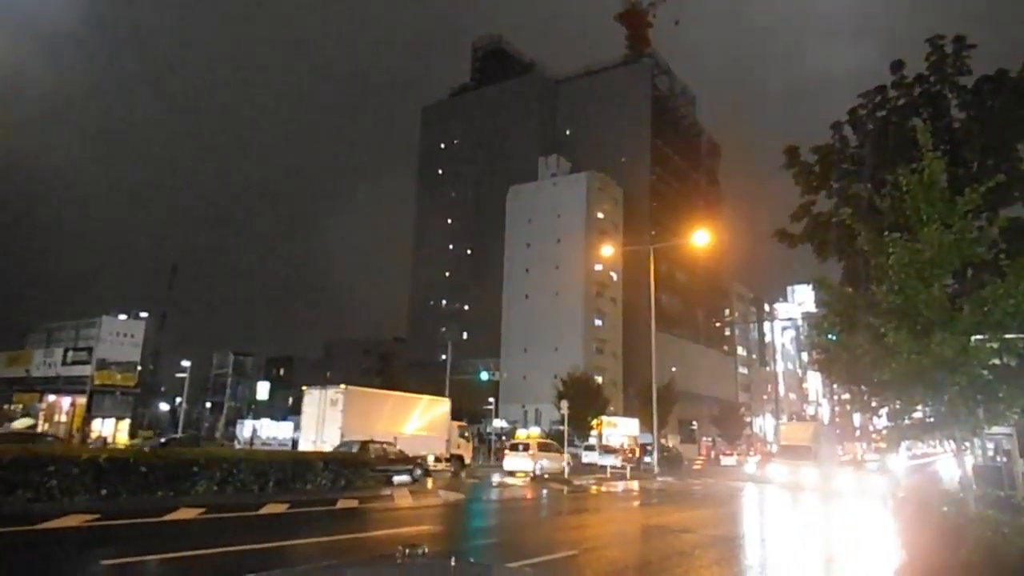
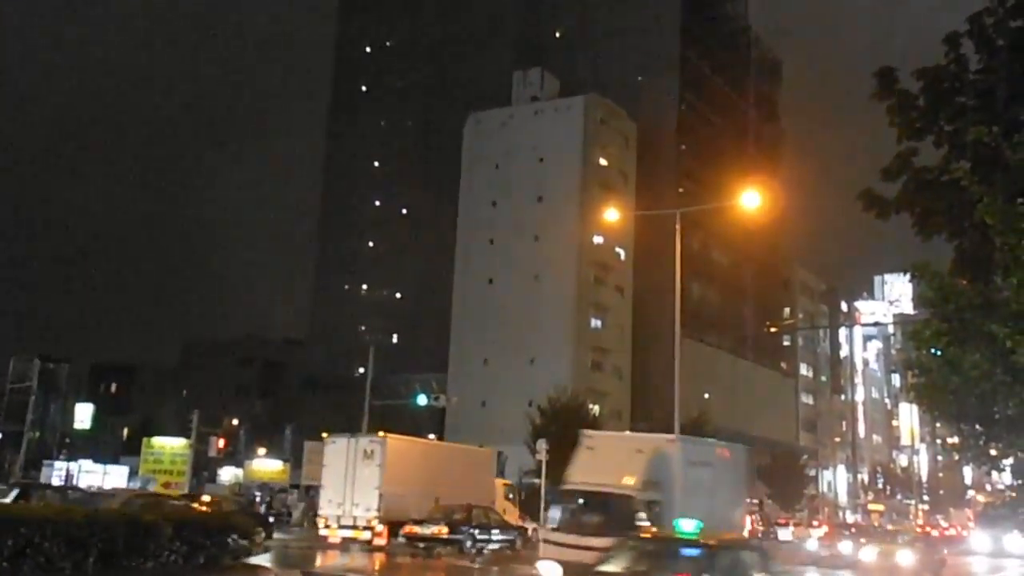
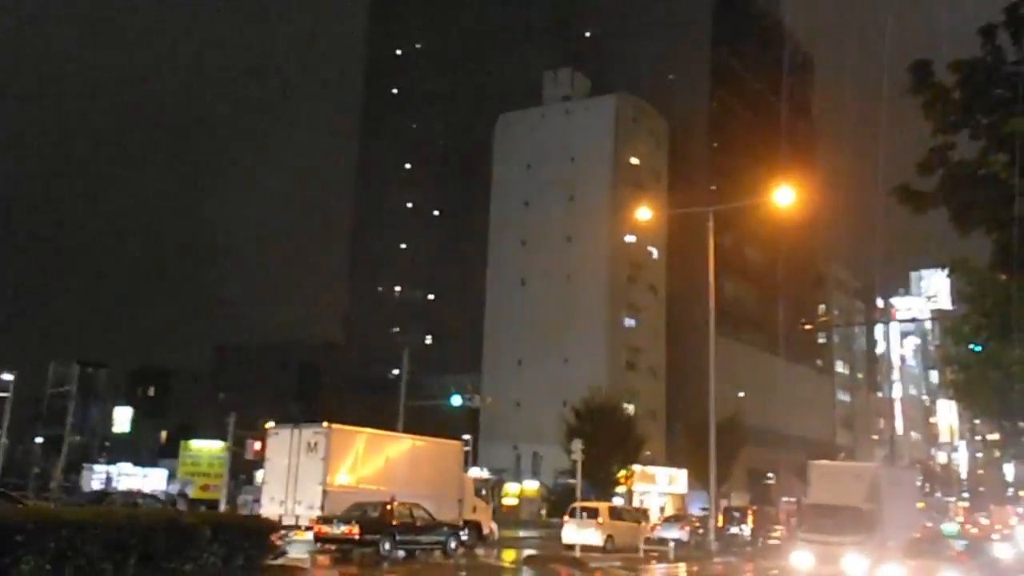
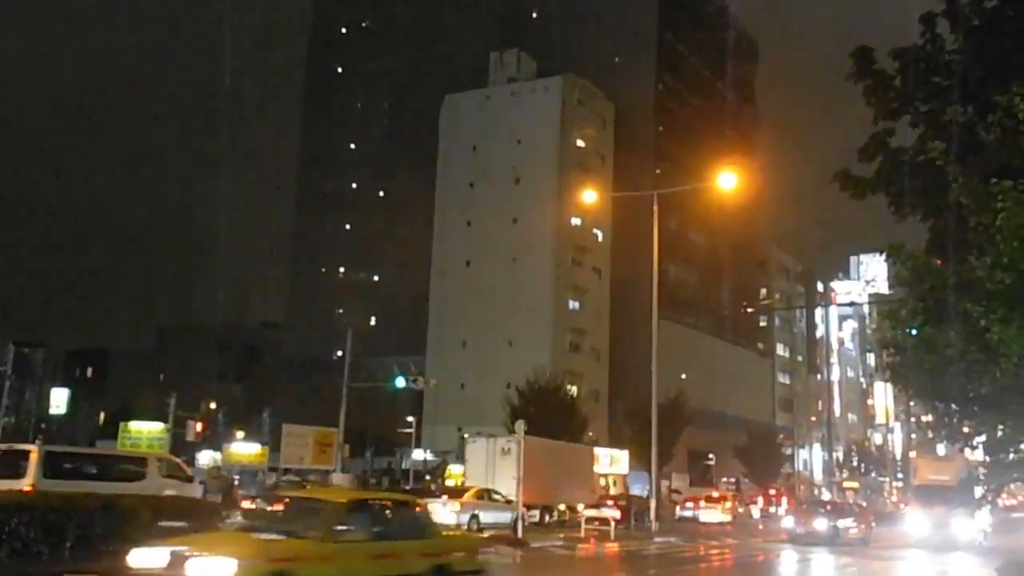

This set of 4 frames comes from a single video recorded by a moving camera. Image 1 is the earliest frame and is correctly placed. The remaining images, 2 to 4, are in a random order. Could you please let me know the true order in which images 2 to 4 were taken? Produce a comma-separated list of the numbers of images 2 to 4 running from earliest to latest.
3, 2, 4
